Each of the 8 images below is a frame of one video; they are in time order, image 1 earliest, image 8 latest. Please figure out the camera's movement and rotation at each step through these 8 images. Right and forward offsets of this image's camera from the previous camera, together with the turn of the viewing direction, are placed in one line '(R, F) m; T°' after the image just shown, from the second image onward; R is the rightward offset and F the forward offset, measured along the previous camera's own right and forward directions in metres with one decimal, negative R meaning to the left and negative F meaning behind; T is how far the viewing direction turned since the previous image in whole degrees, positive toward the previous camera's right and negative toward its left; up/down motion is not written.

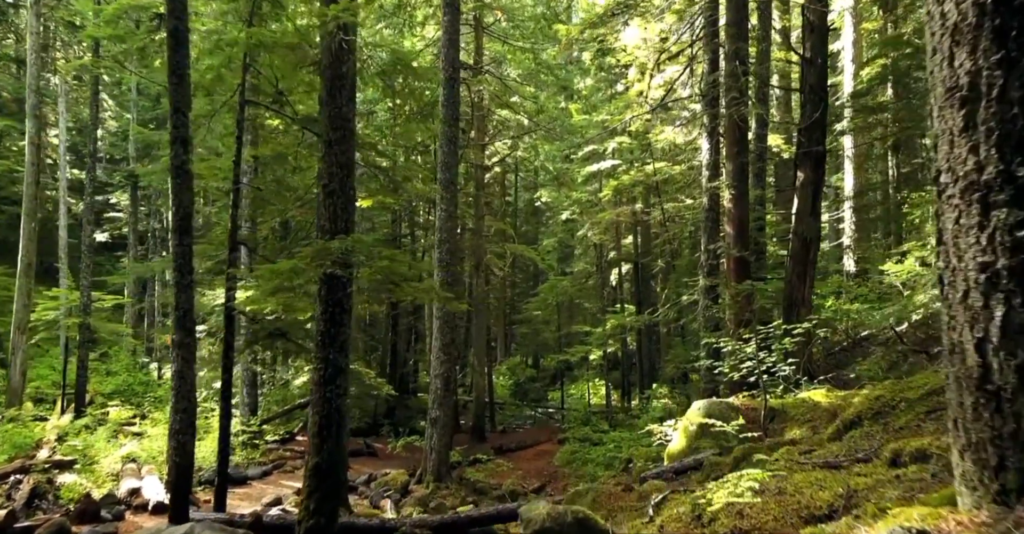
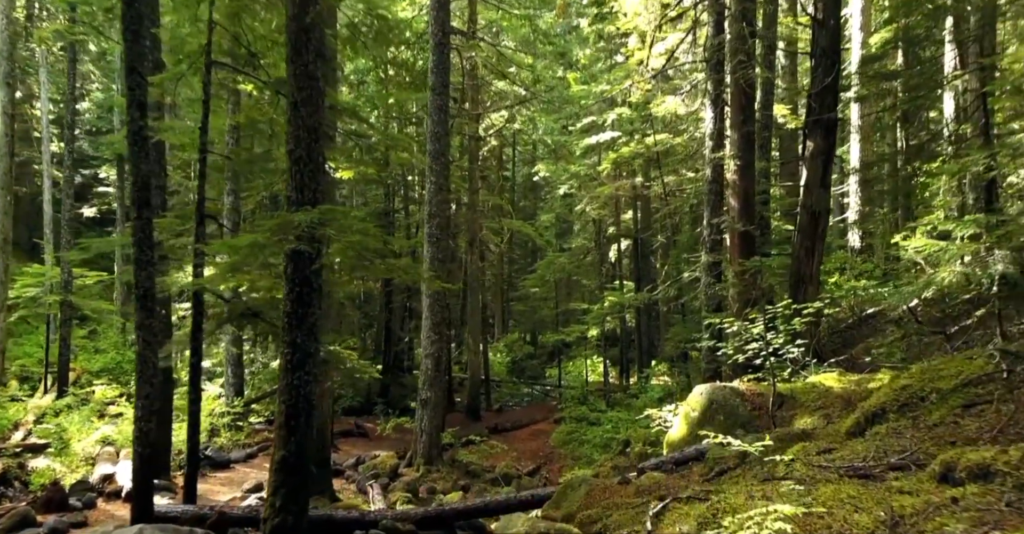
(+0.1, +0.7) m; 0°
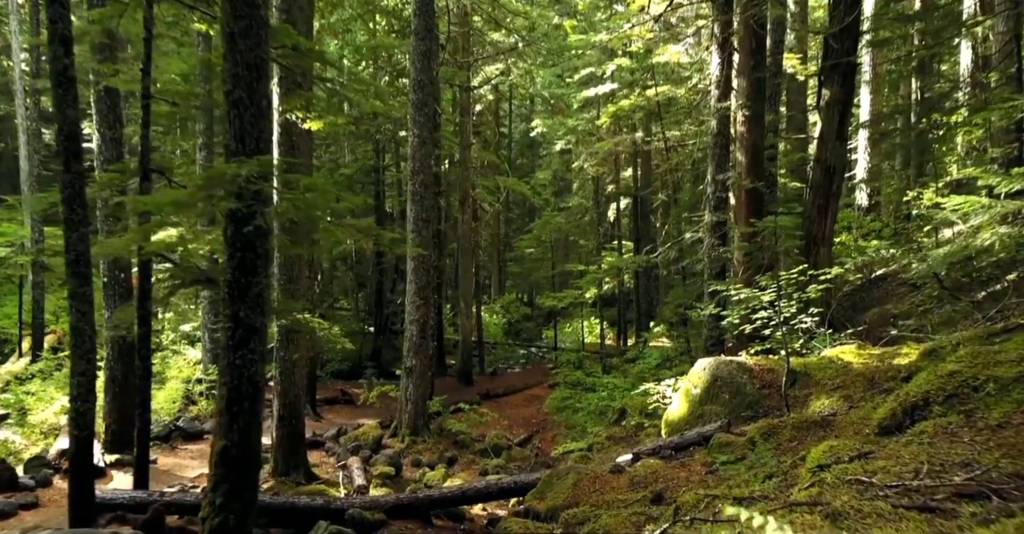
(+0.2, +1.0) m; 0°
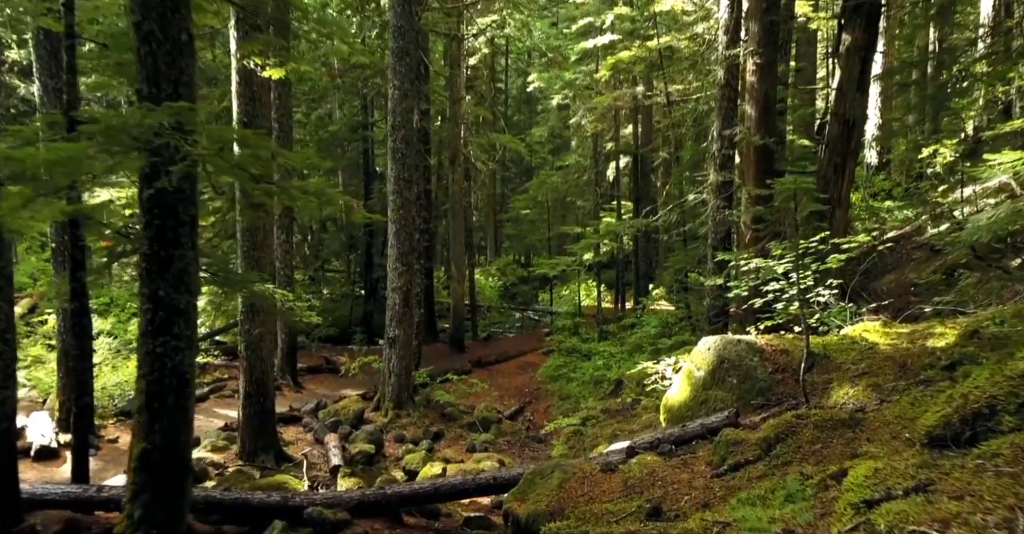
(+0.2, +1.1) m; 0°
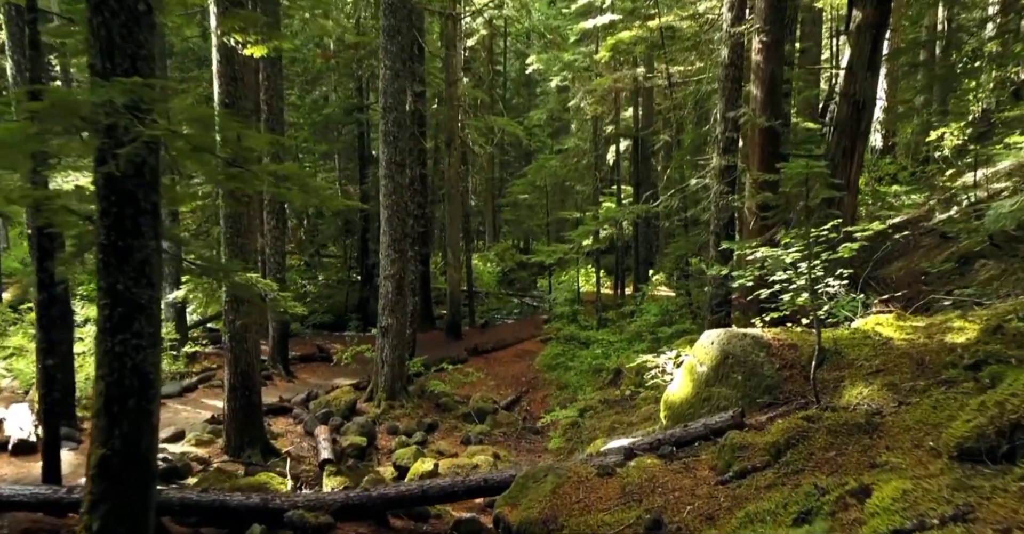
(+0.1, +0.4) m; 0°
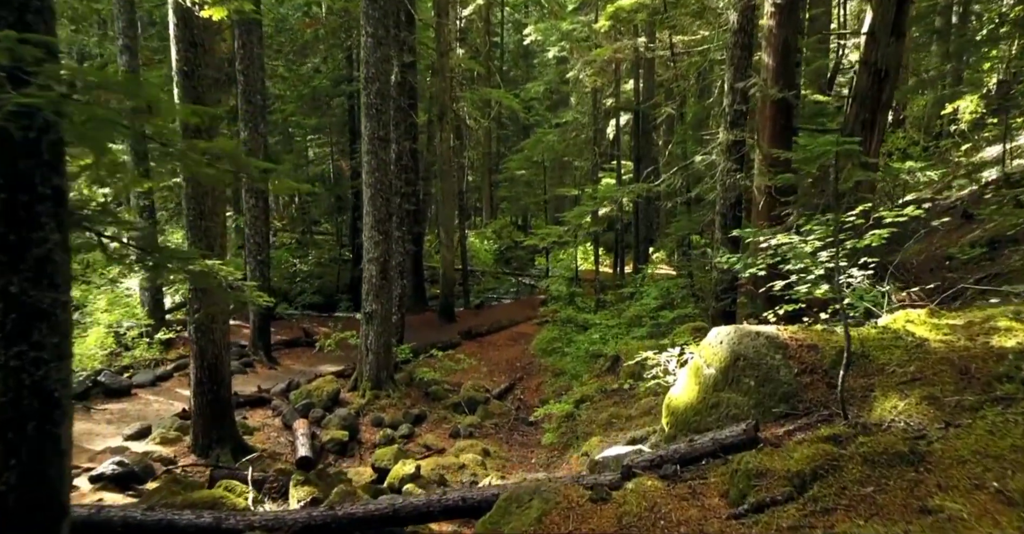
(+0.1, +0.9) m; 0°
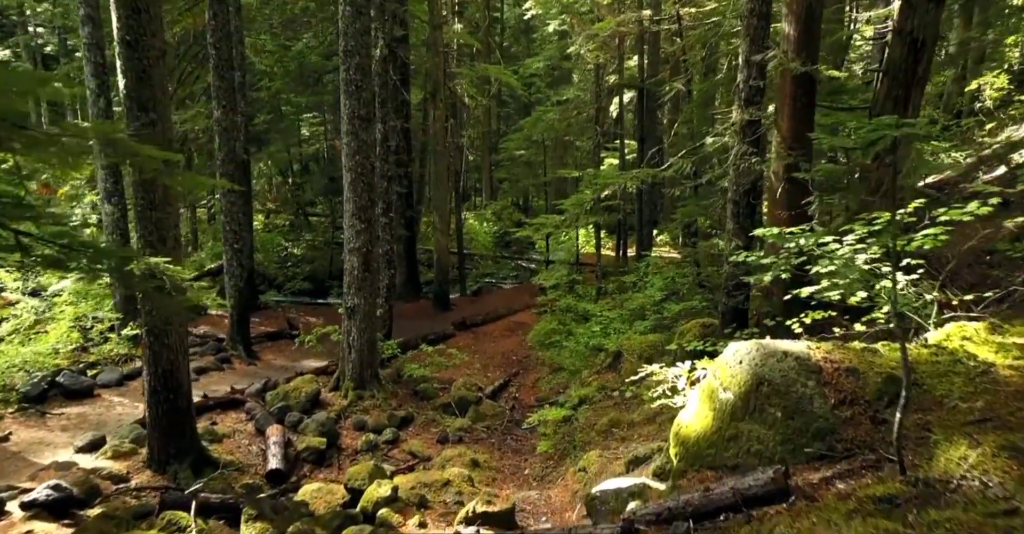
(+0.1, +1.1) m; 0°
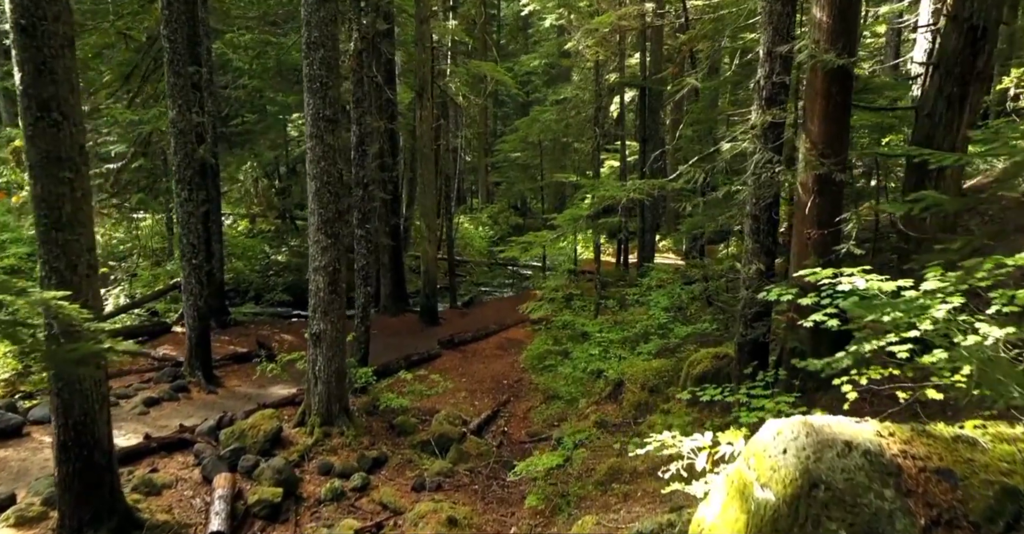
(+0.2, +1.5) m; 0°
